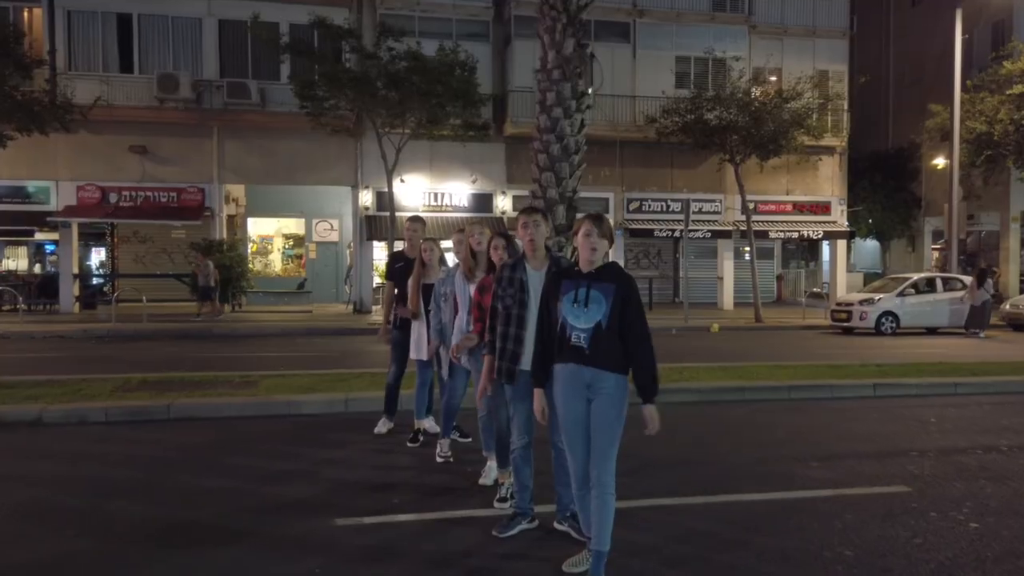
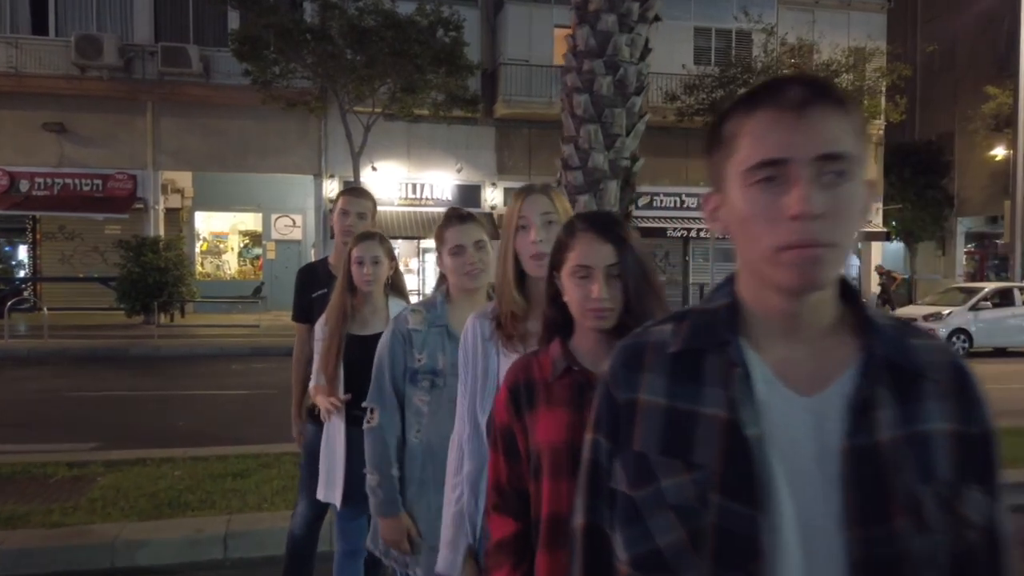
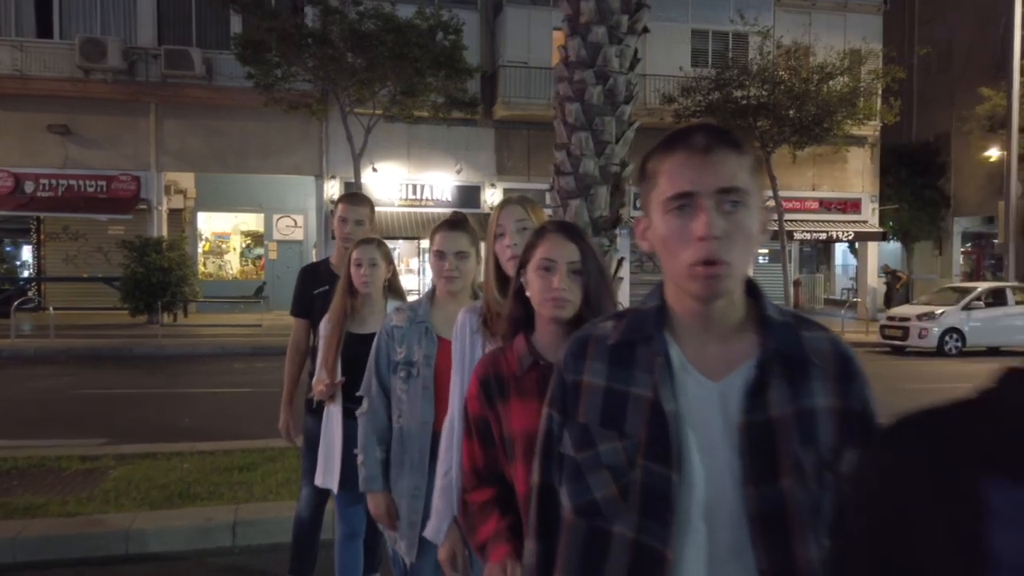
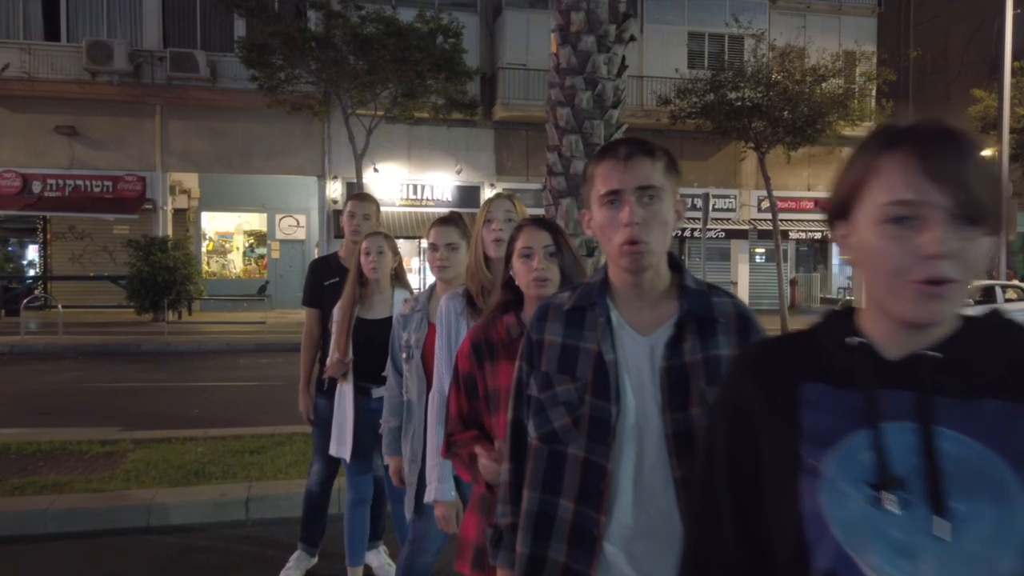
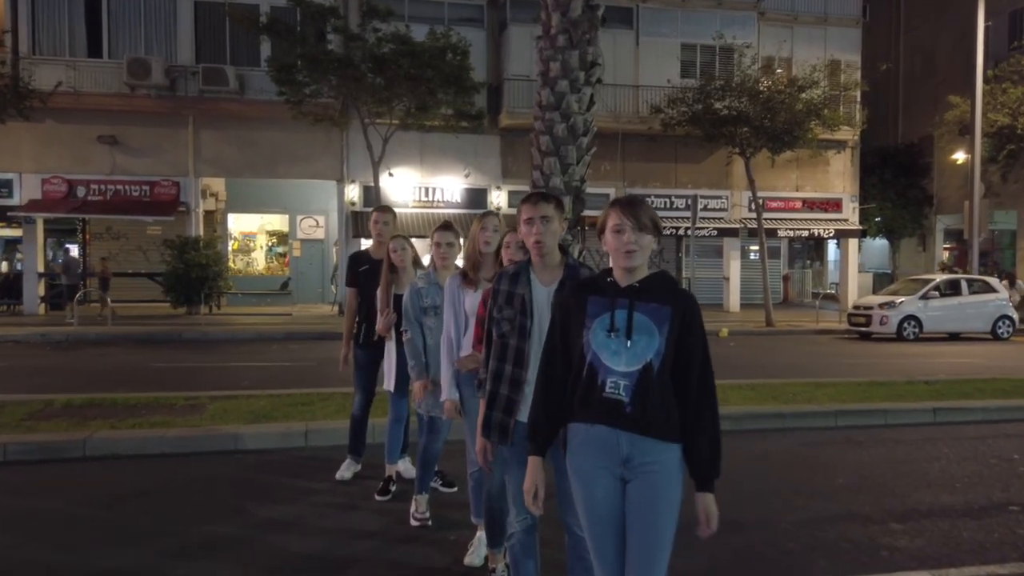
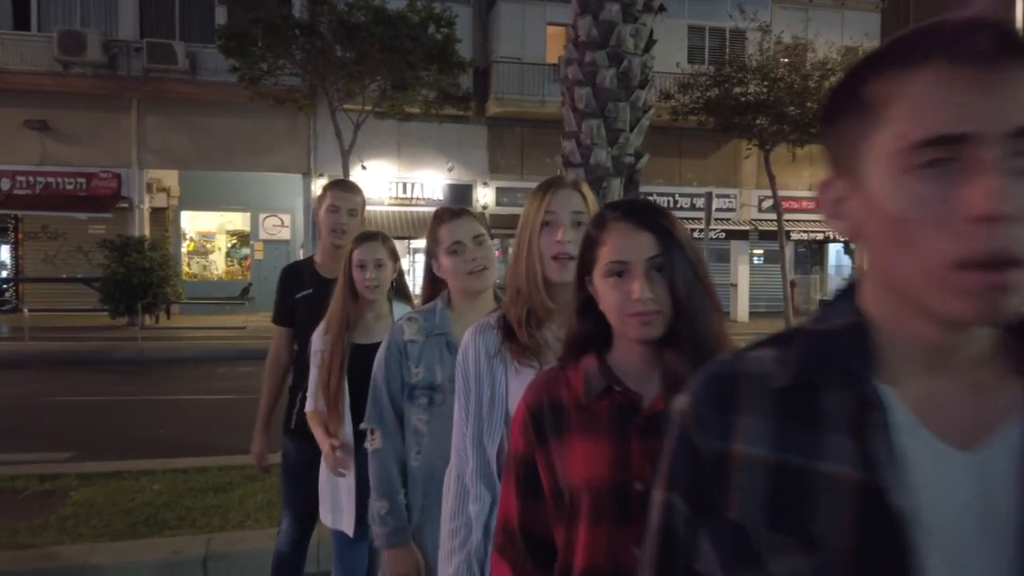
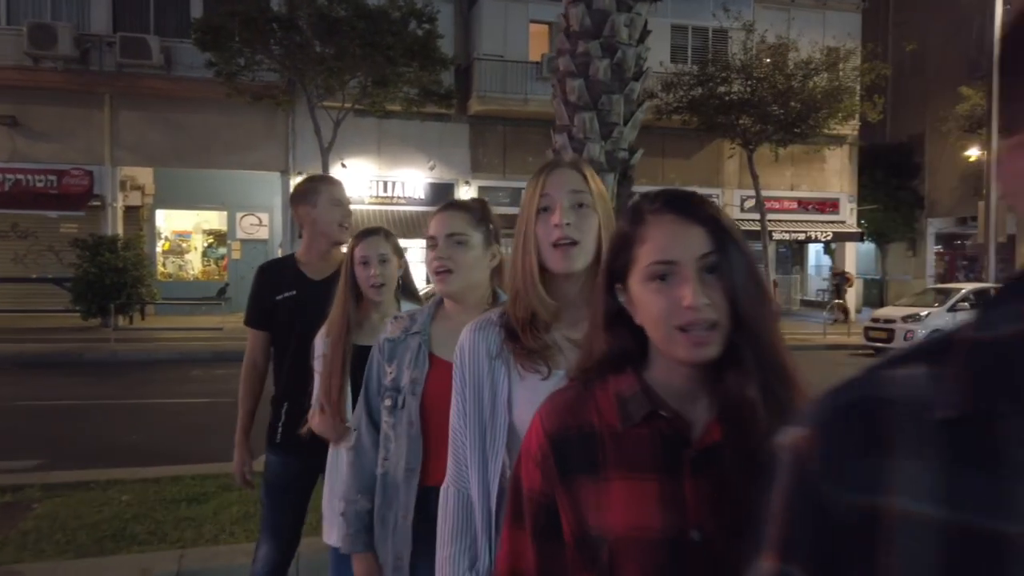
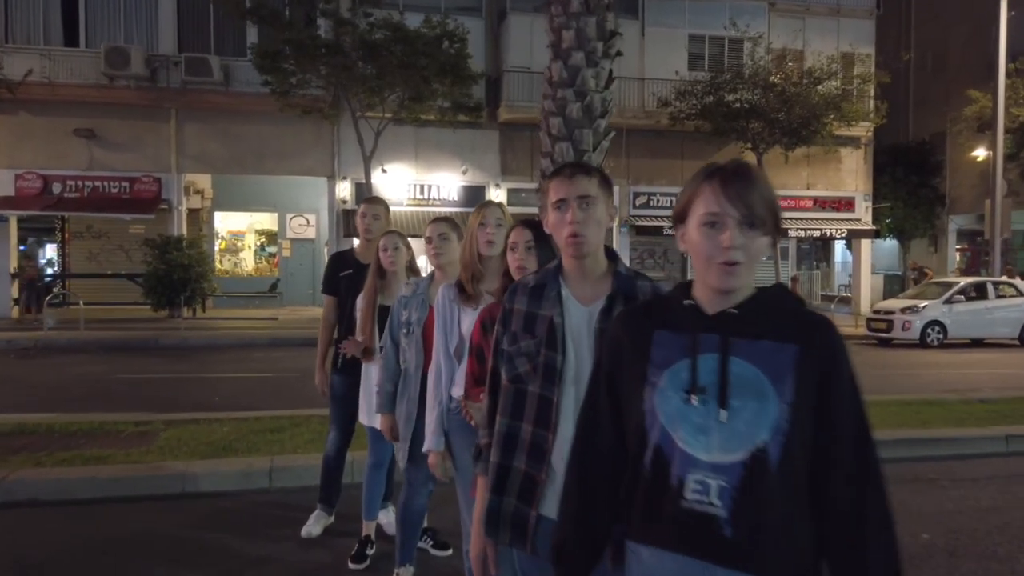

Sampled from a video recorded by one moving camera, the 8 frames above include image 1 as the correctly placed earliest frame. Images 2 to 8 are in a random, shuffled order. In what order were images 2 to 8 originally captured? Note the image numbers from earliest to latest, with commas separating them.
5, 8, 4, 3, 2, 6, 7
